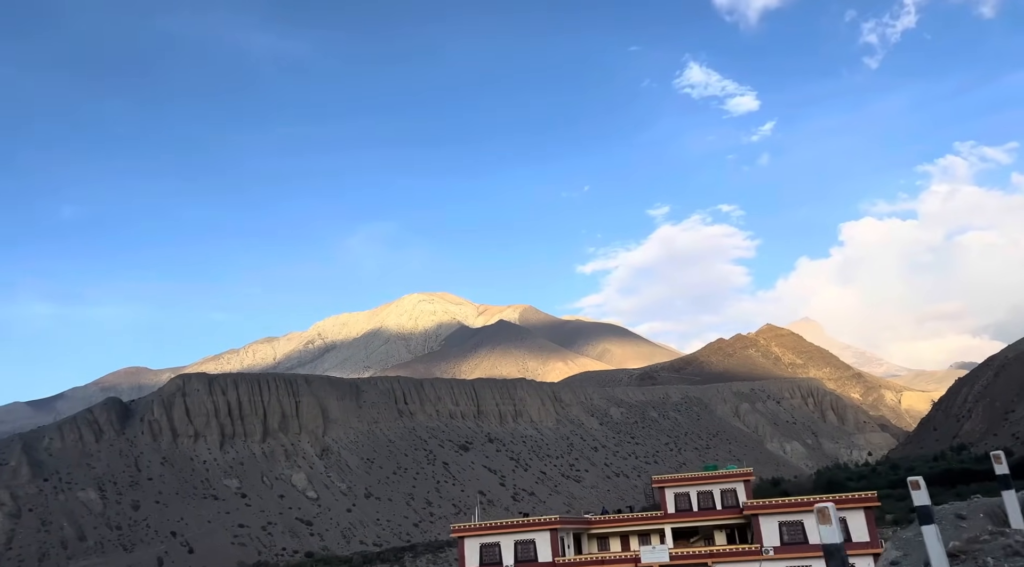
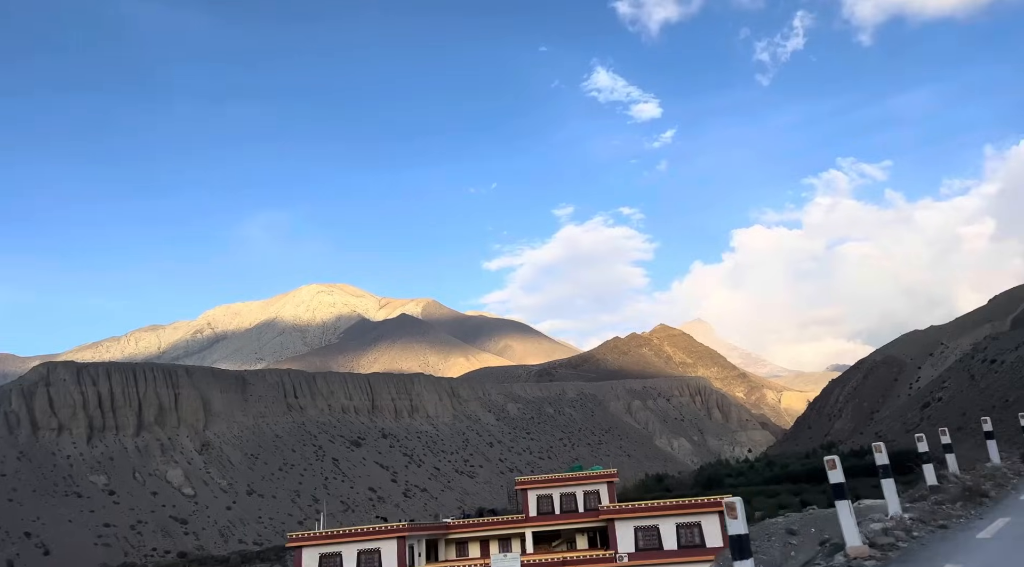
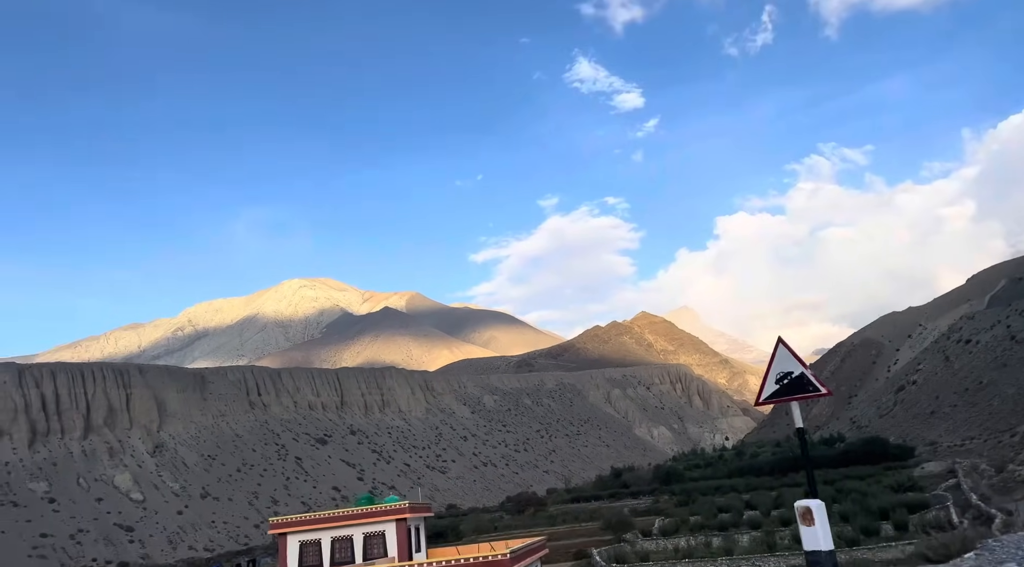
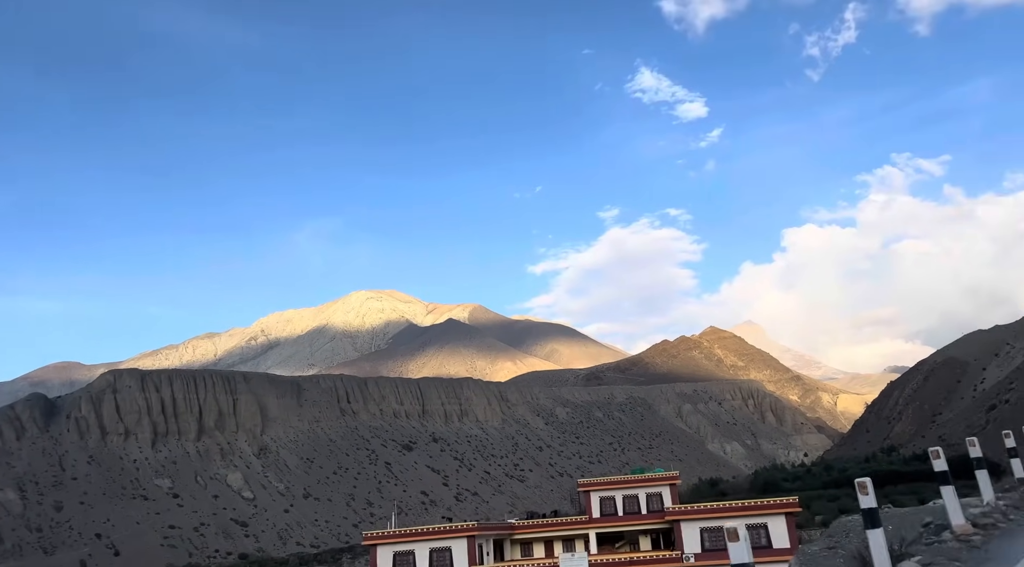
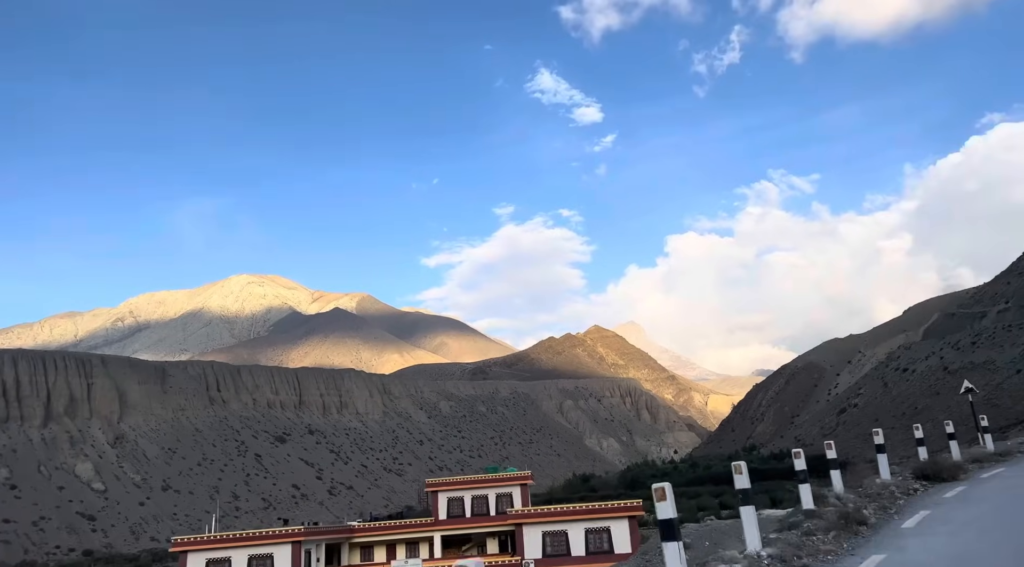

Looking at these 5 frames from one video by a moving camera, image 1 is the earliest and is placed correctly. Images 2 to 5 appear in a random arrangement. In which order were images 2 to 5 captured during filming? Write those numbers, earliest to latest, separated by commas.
4, 2, 5, 3
